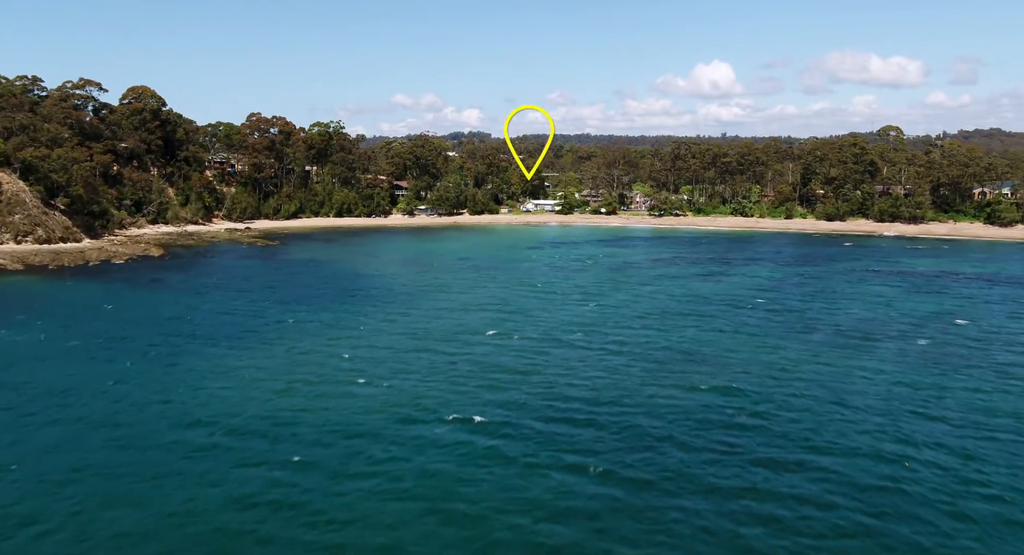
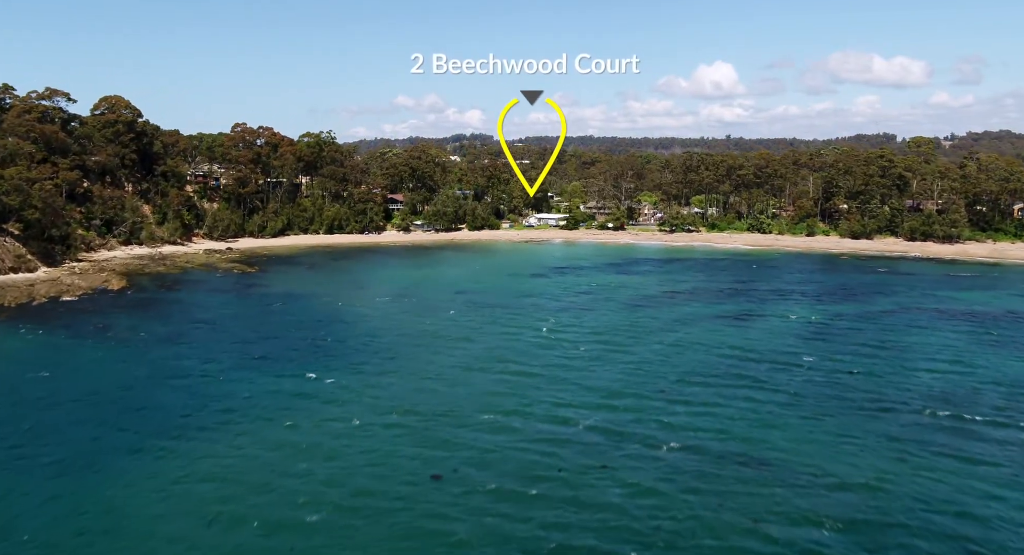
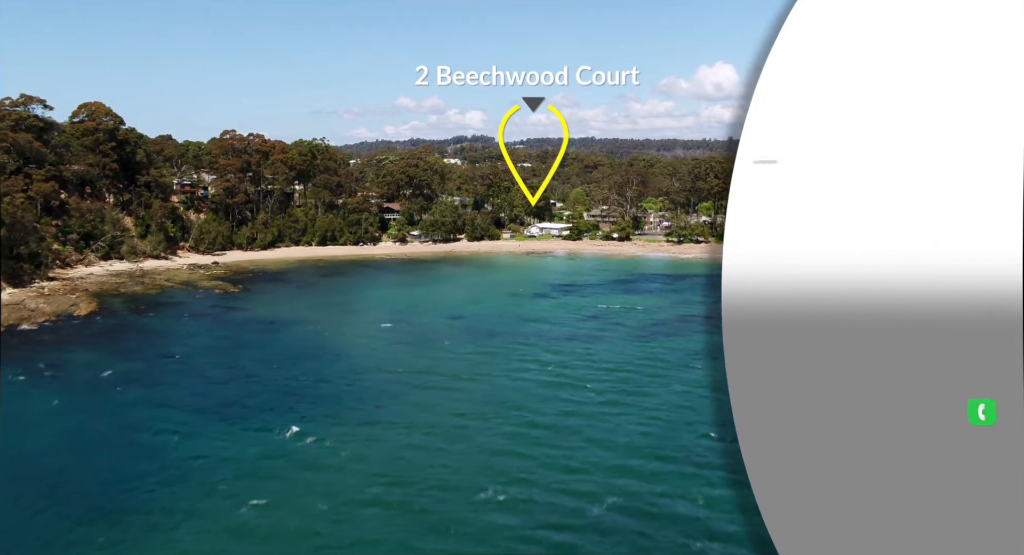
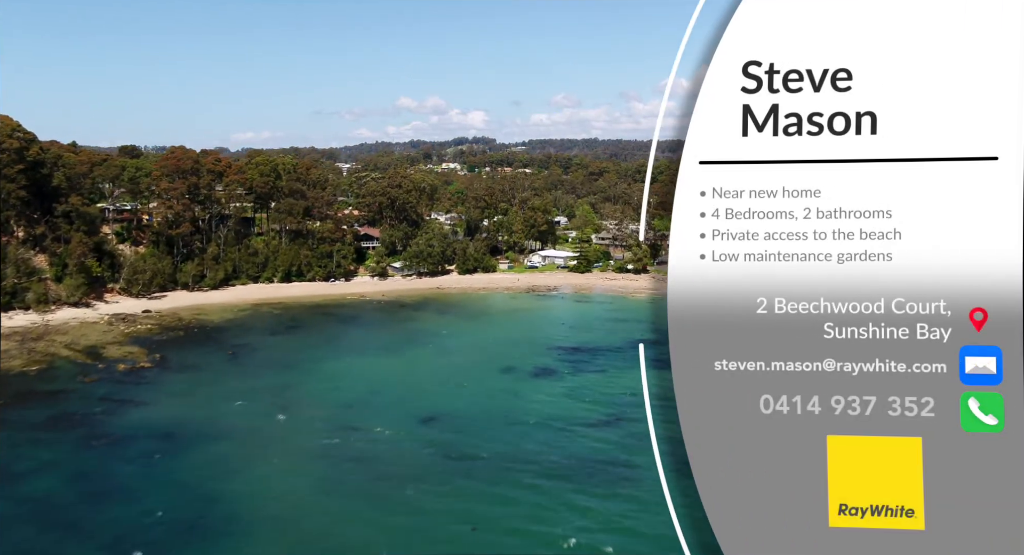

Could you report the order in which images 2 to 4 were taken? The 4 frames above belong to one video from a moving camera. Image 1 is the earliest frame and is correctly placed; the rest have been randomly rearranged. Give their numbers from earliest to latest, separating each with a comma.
2, 3, 4
